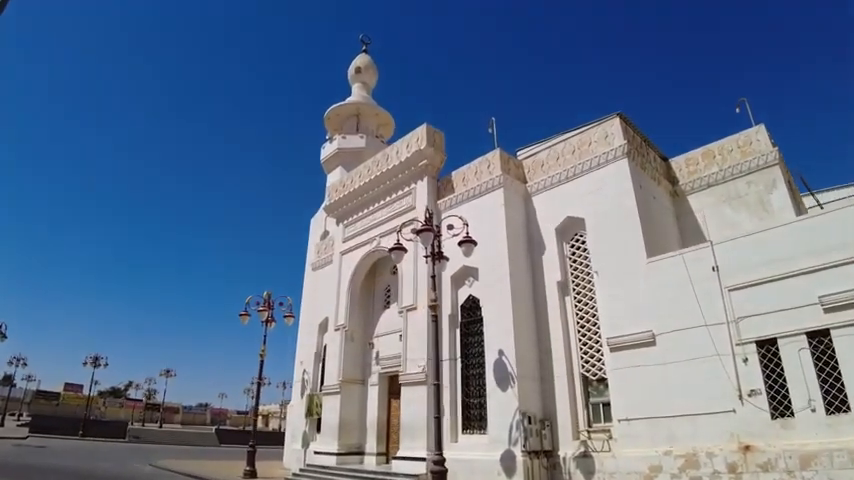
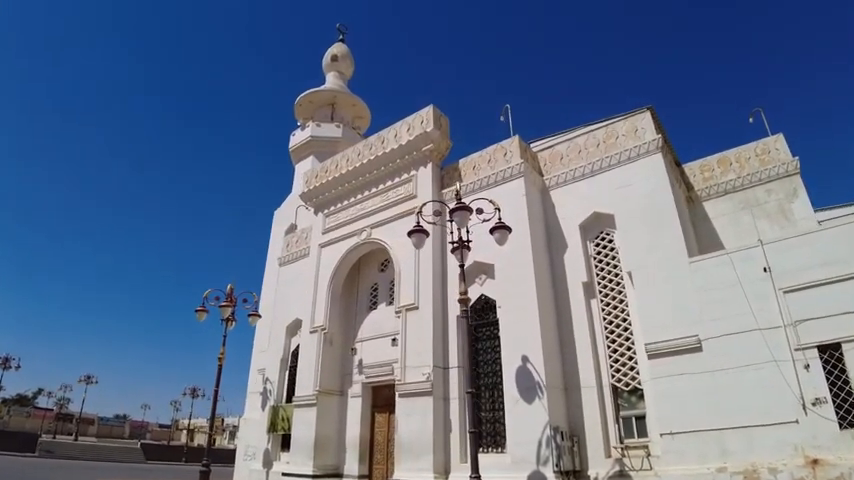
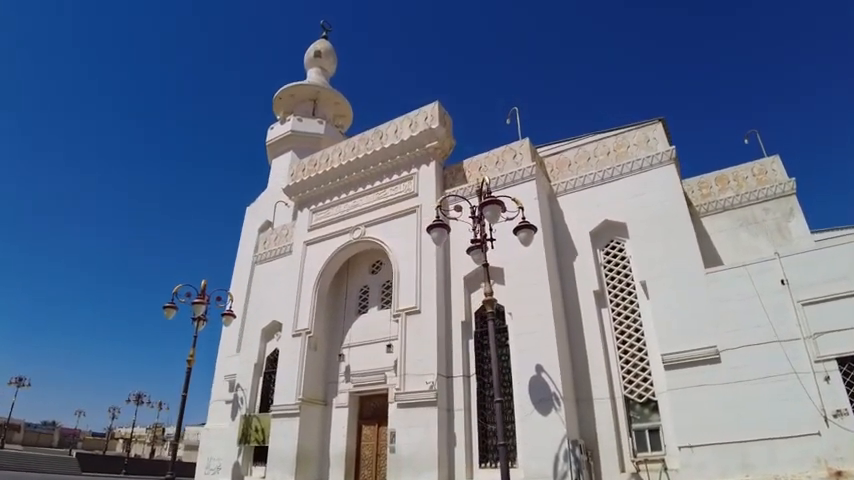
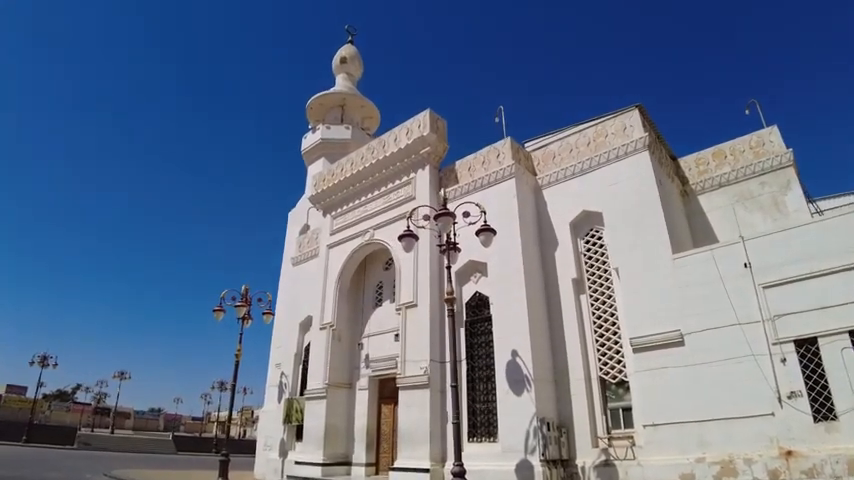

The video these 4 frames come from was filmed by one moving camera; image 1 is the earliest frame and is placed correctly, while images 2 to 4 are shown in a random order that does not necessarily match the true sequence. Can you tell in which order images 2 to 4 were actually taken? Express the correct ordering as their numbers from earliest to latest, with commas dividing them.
4, 2, 3
